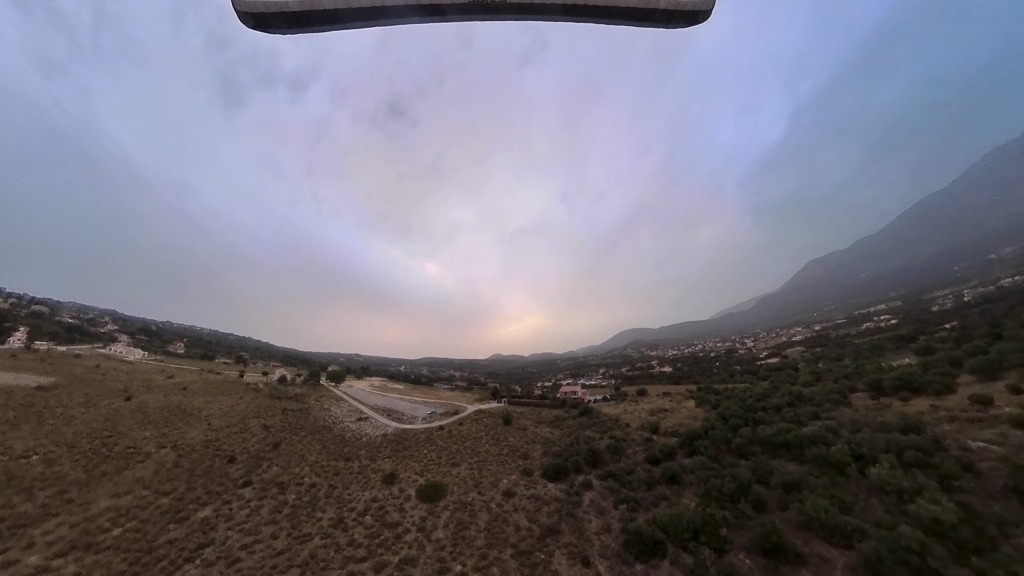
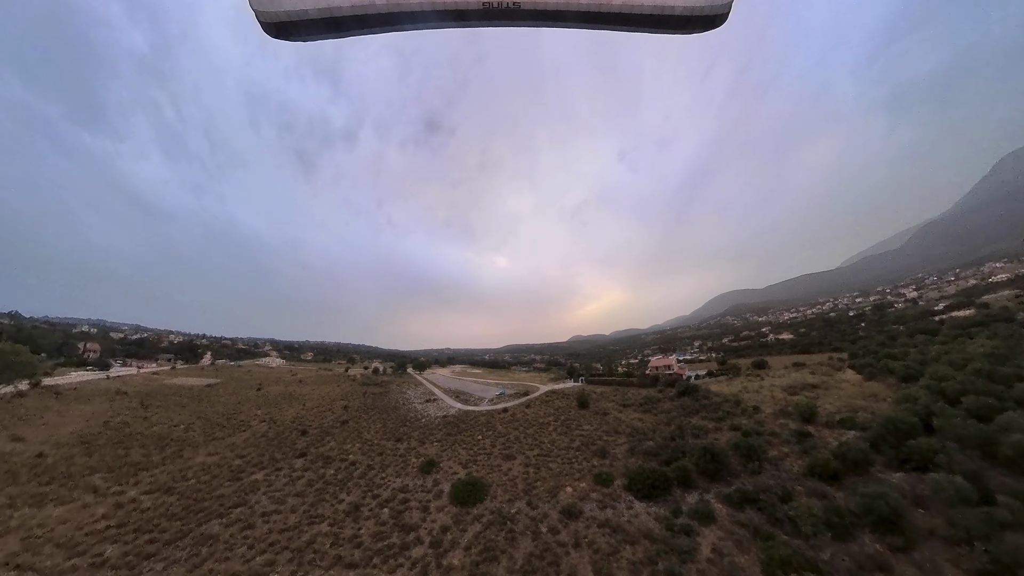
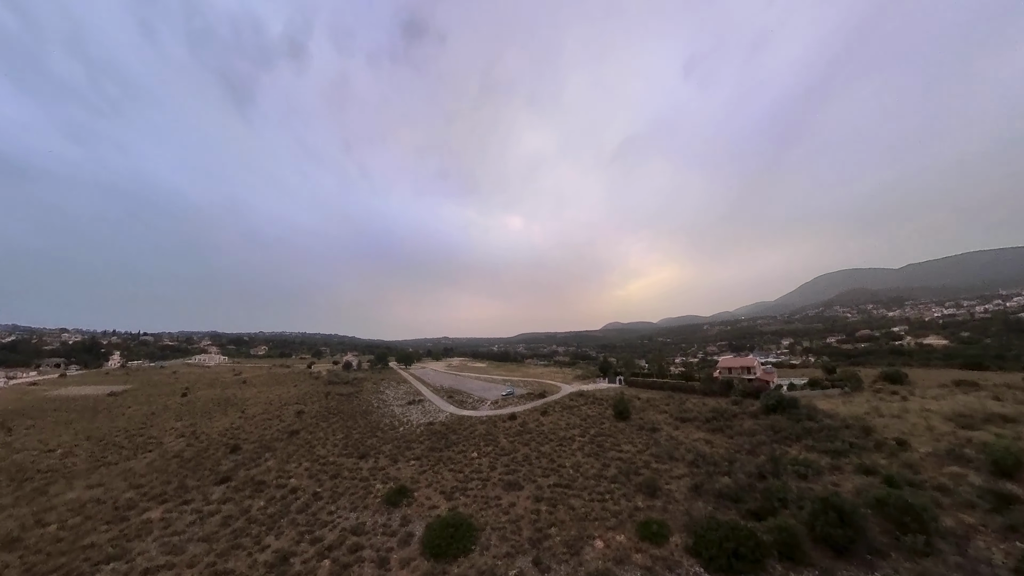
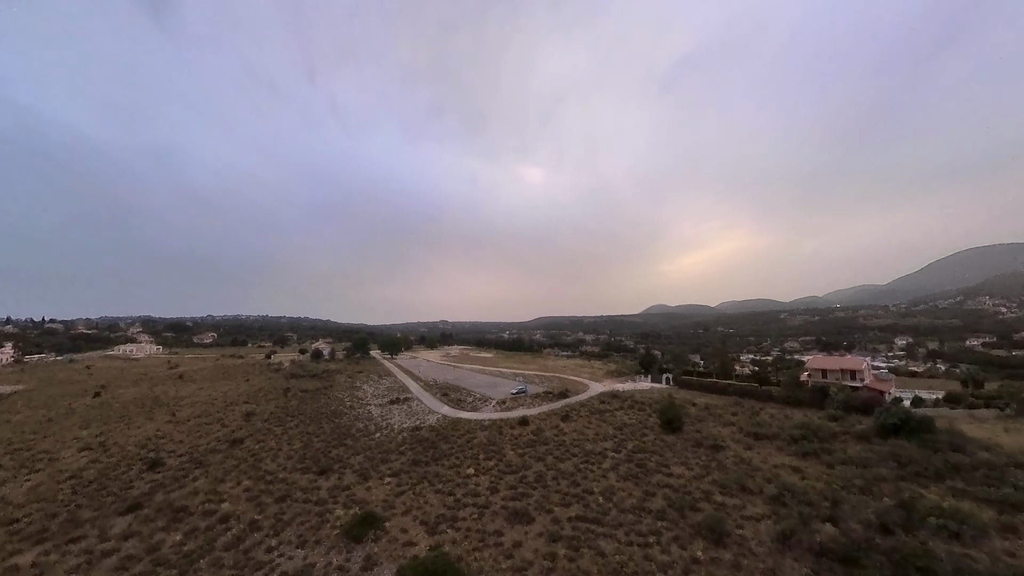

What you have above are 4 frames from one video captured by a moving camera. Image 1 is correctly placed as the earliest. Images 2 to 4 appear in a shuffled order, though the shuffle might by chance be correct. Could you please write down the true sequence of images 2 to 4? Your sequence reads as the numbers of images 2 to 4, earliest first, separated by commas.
2, 3, 4
